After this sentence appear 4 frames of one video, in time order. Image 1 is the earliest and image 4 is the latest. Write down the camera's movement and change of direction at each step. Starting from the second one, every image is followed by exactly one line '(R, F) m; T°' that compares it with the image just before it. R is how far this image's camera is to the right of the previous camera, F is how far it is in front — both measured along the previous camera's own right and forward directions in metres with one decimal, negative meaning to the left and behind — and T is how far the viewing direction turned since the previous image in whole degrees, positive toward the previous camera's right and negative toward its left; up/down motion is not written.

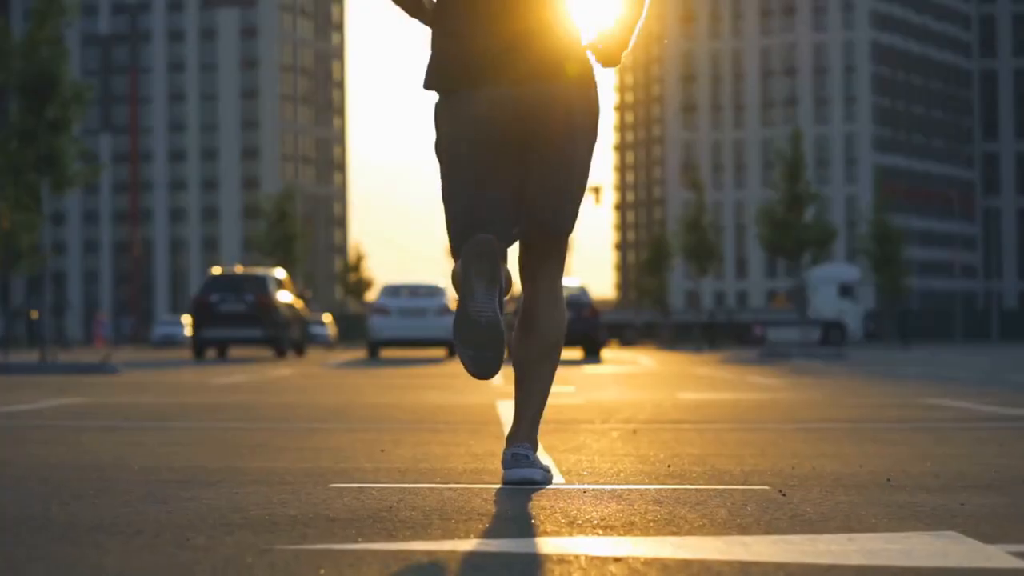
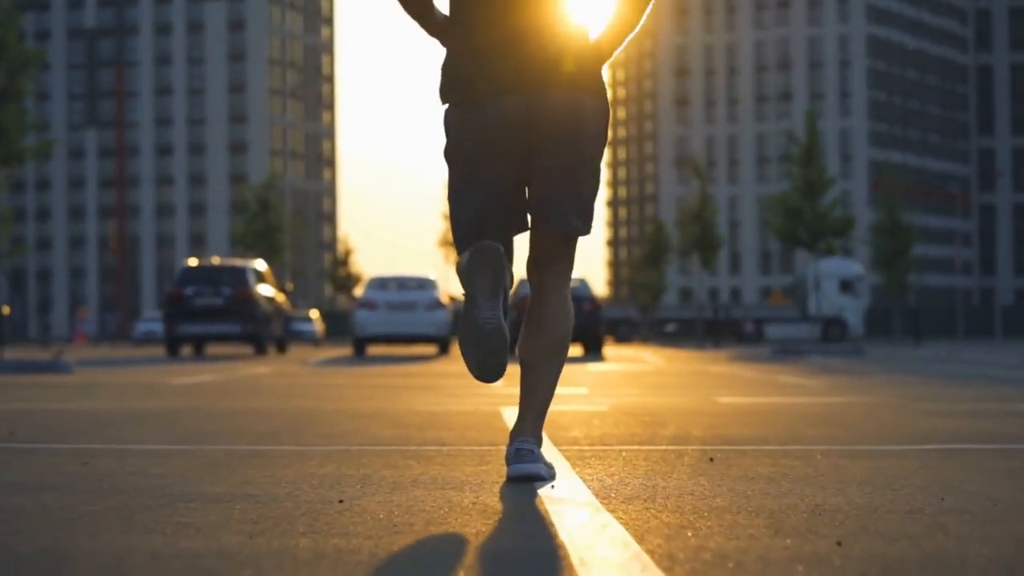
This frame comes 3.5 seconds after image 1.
(-0.1, +2.3) m; 0°
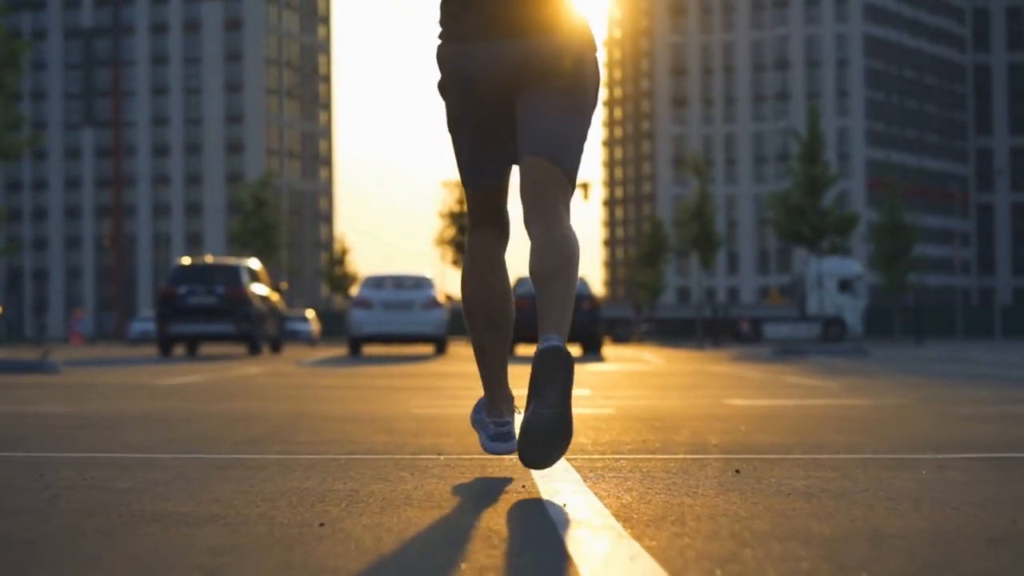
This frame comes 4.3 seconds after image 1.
(0.0, +0.5) m; 0°
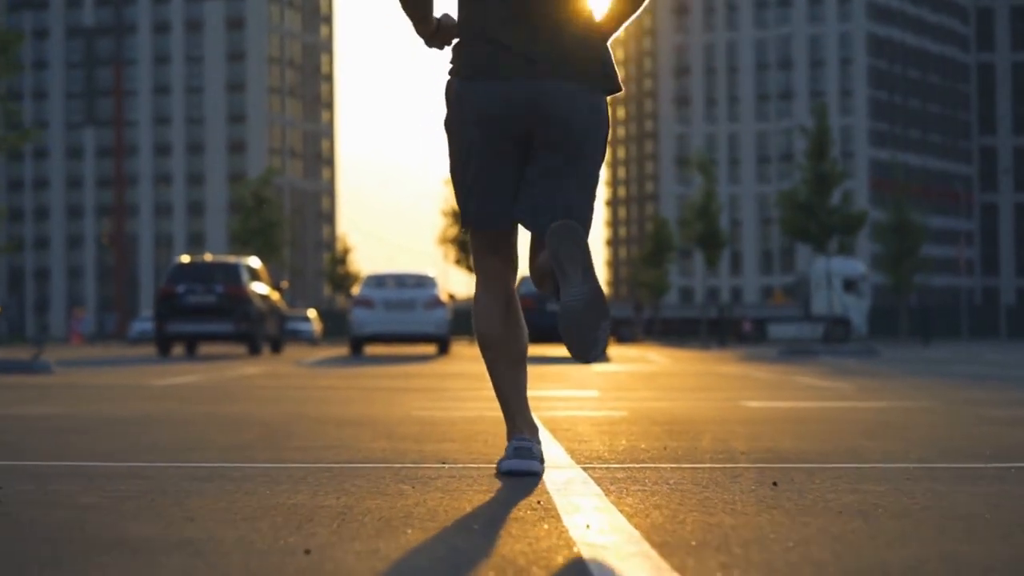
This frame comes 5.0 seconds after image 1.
(0.0, +0.5) m; 0°
